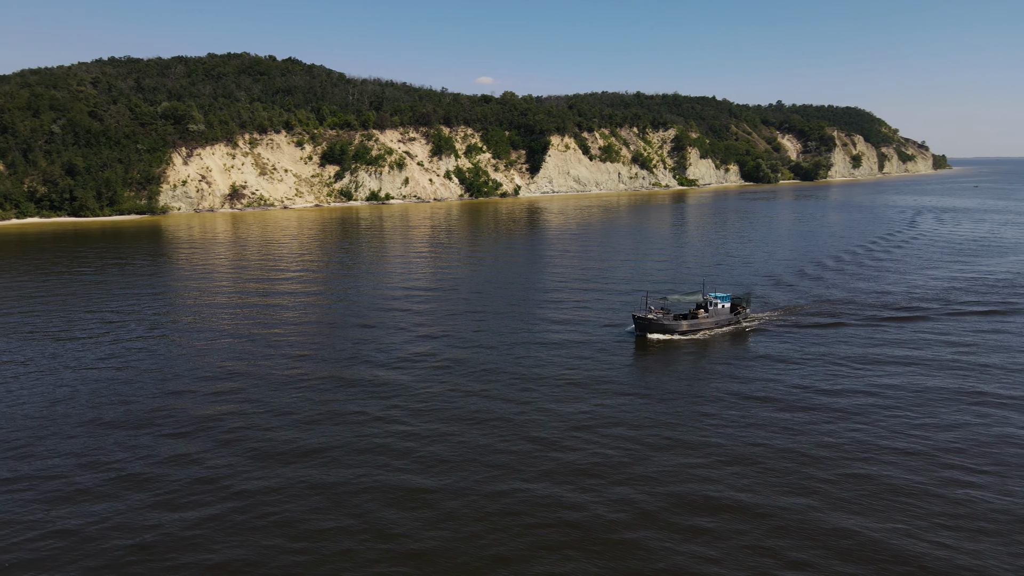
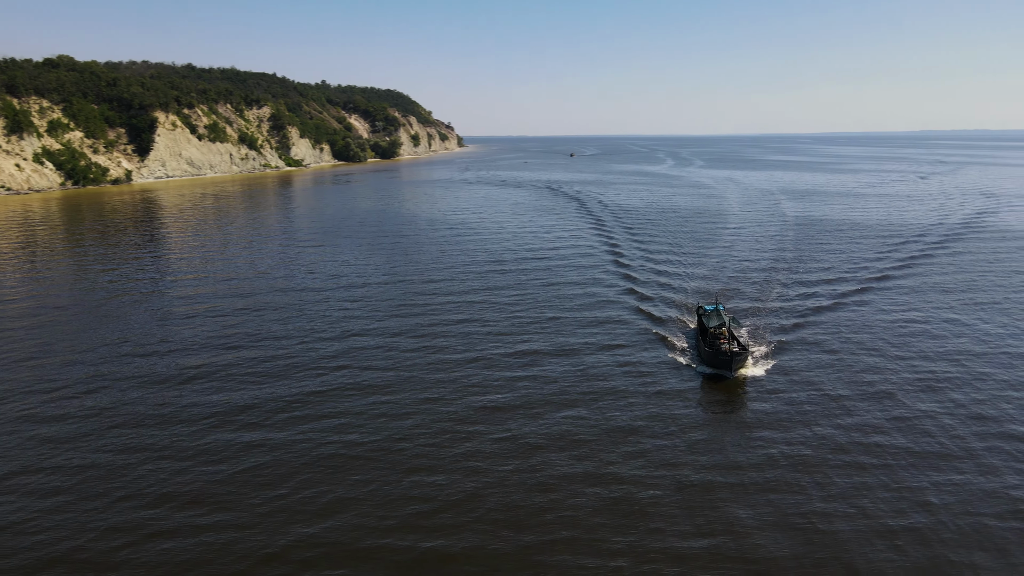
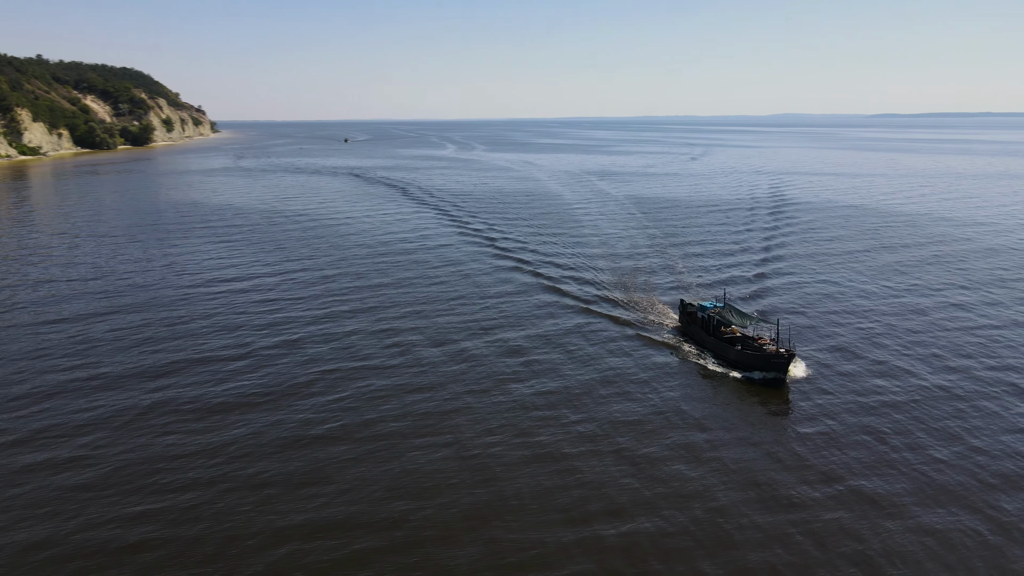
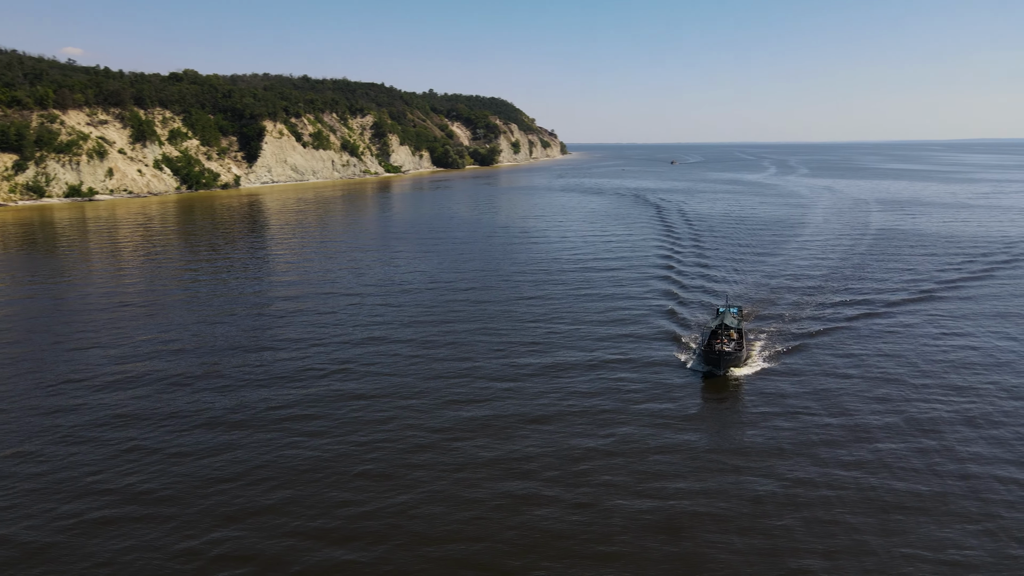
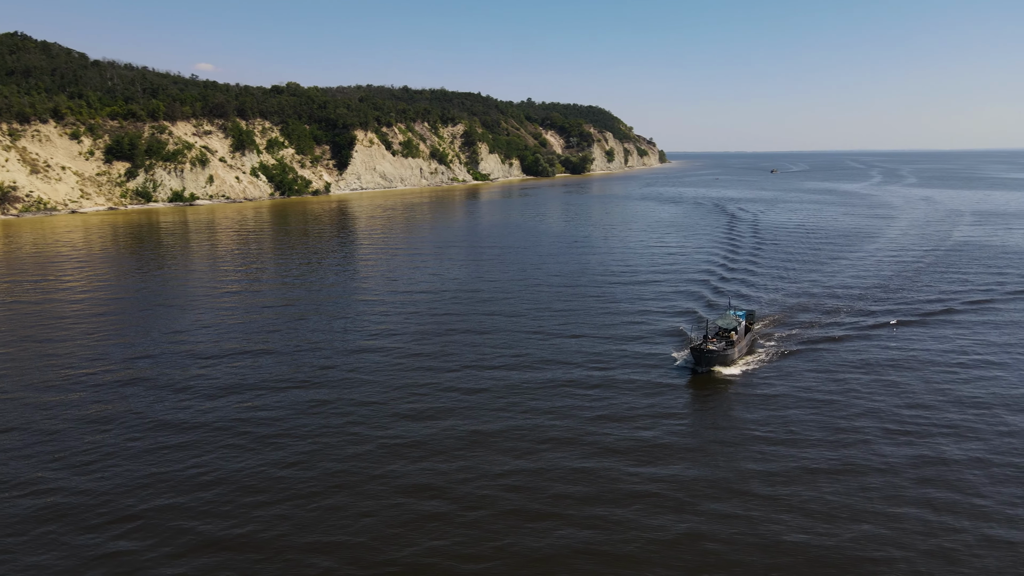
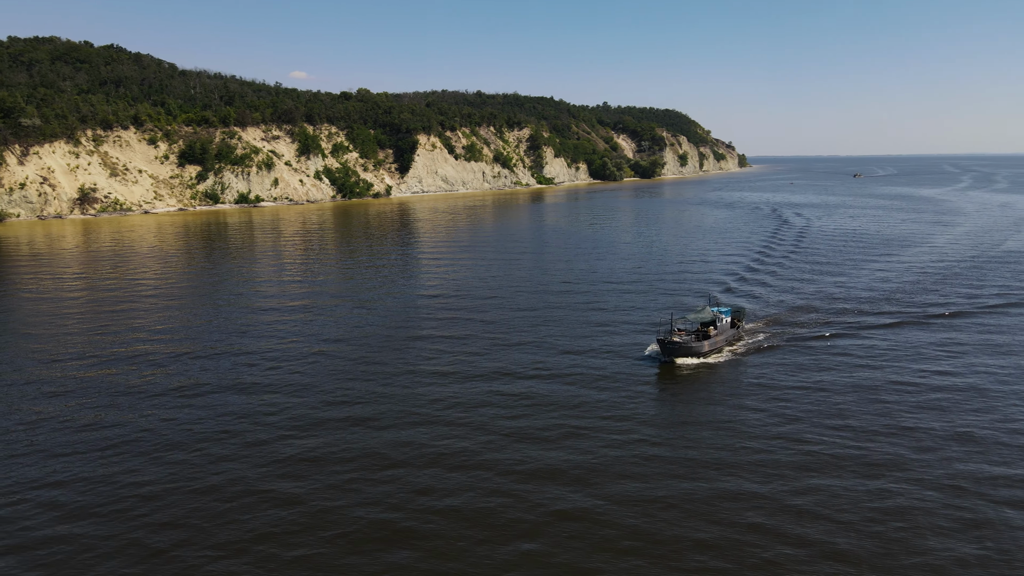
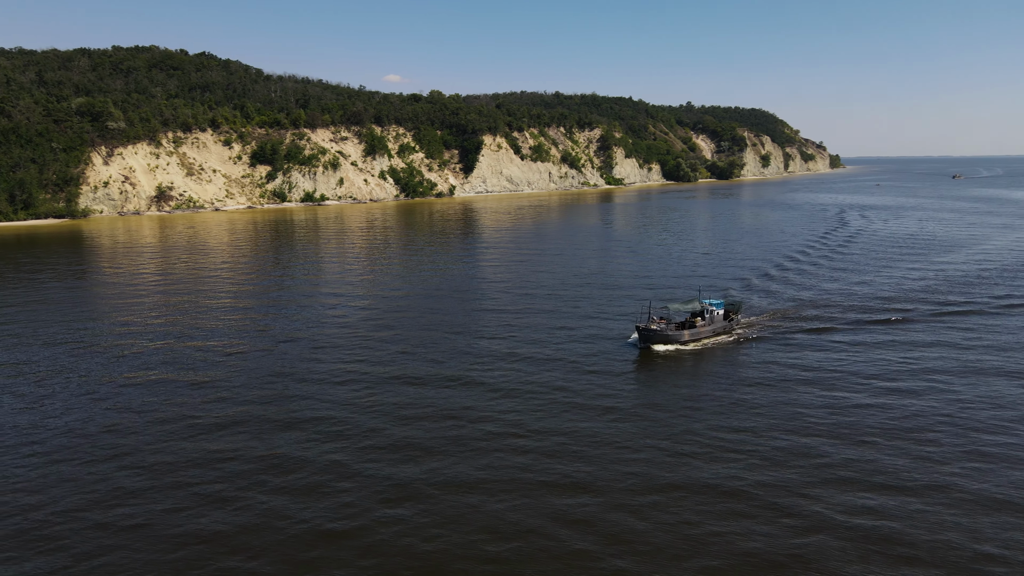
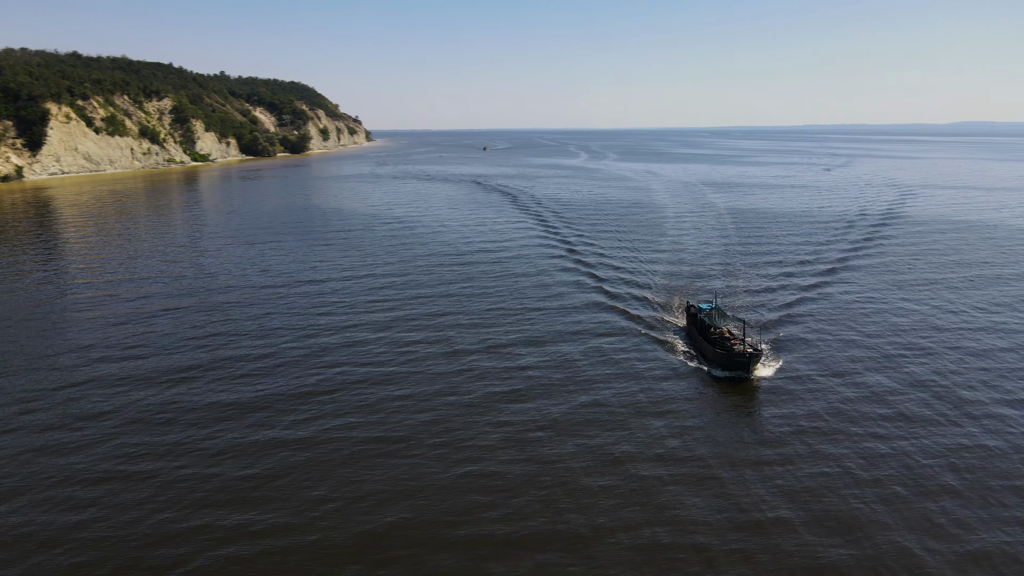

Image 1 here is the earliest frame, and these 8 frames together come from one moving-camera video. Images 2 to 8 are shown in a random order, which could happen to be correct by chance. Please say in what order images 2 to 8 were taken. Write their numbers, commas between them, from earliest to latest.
7, 6, 5, 4, 2, 8, 3
